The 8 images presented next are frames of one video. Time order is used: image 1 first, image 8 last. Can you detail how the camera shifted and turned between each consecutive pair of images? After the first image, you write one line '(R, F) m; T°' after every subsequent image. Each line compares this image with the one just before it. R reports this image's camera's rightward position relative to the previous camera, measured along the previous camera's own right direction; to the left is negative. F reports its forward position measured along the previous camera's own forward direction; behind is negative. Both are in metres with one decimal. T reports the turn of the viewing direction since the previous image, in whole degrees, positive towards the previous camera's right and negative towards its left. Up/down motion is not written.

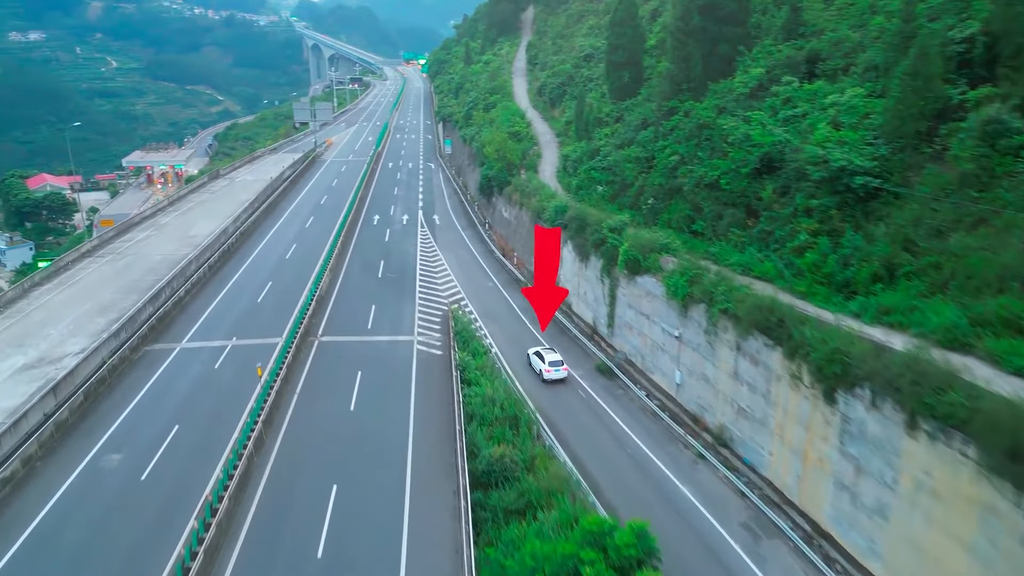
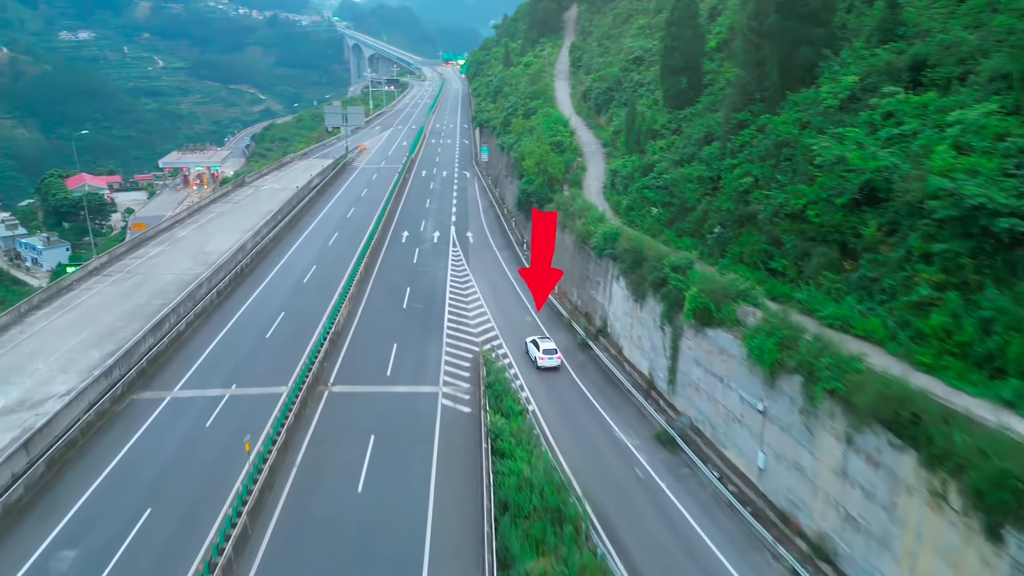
(-0.2, +3.4) m; -3°
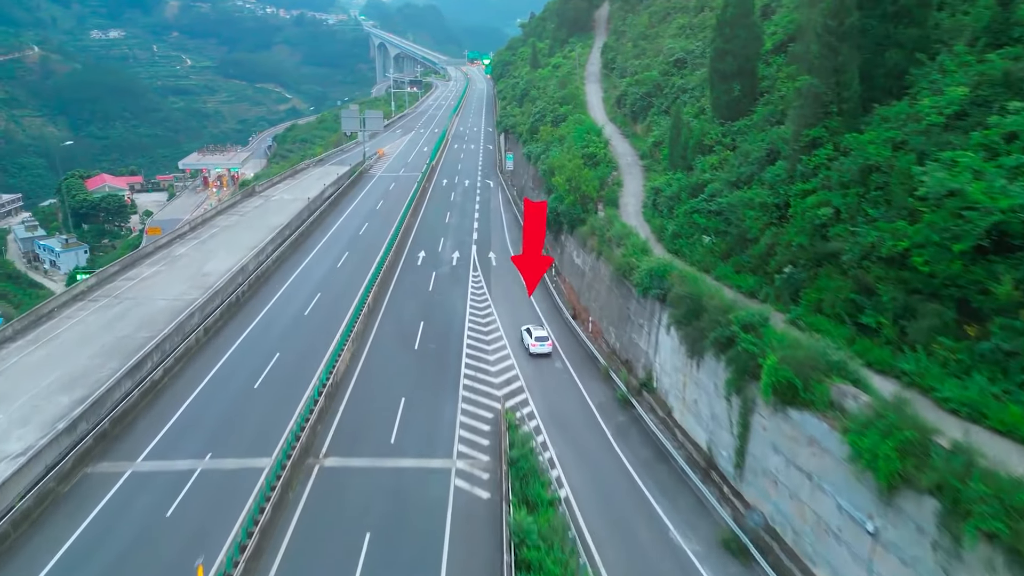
(-0.2, +3.5) m; -2°
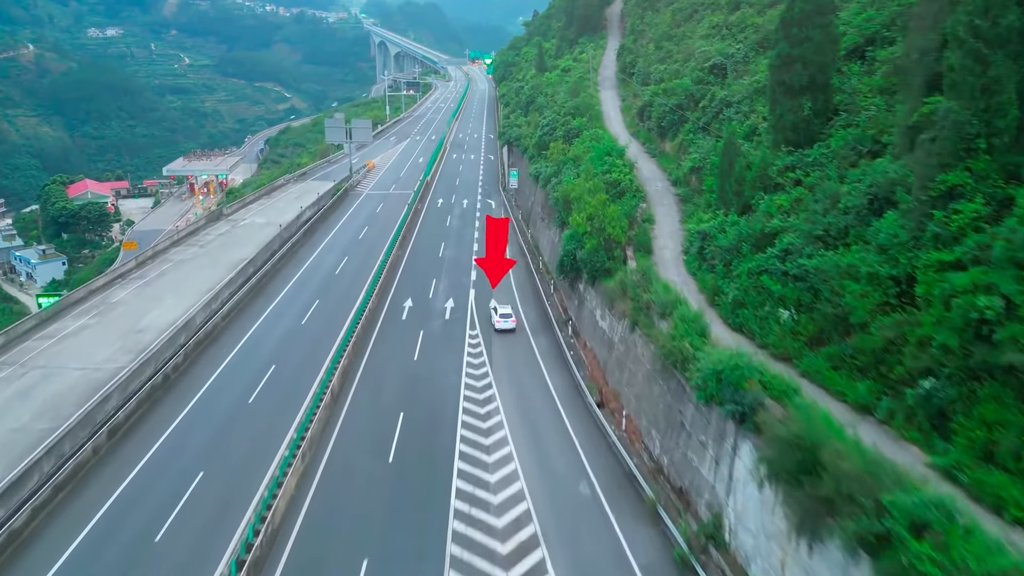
(-0.2, +5.9) m; 0°
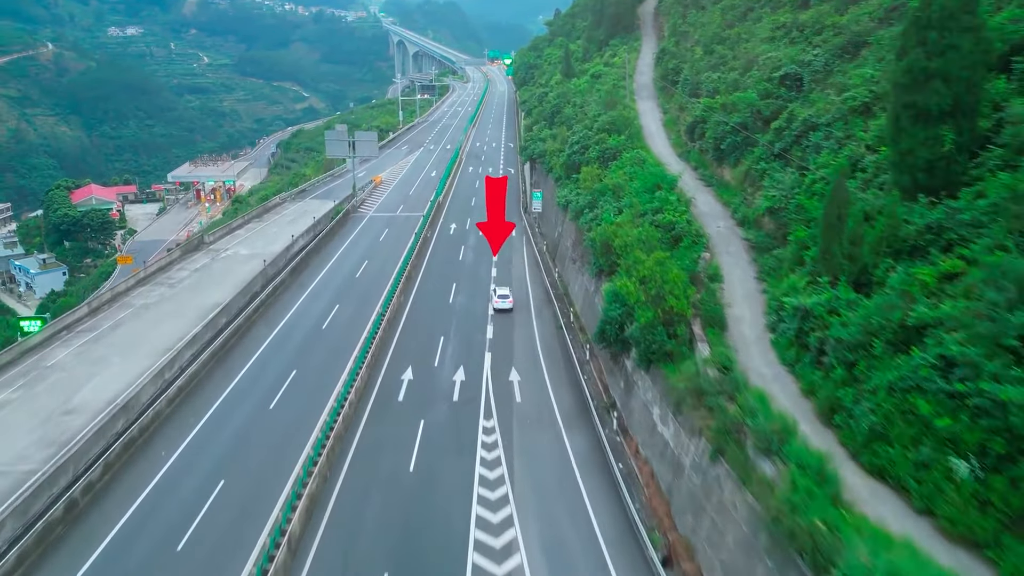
(-0.3, +5.6) m; -1°
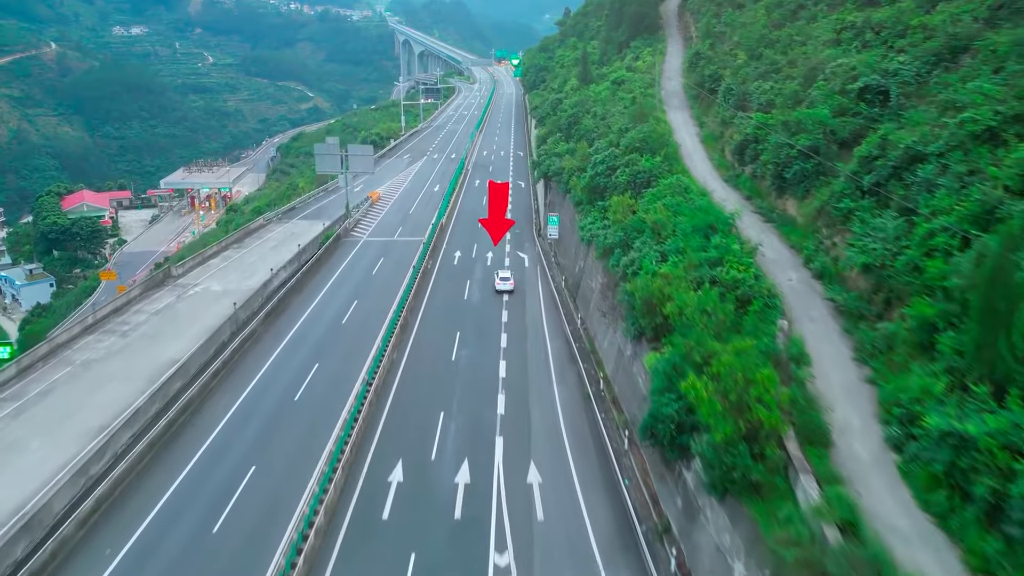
(-0.3, +4.8) m; 0°
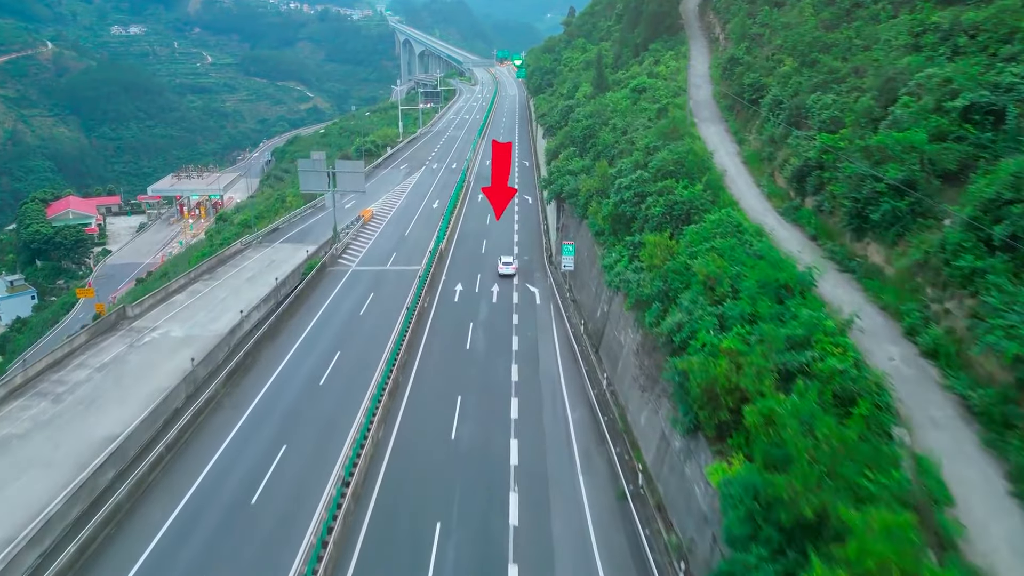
(-0.3, +4.3) m; 0°
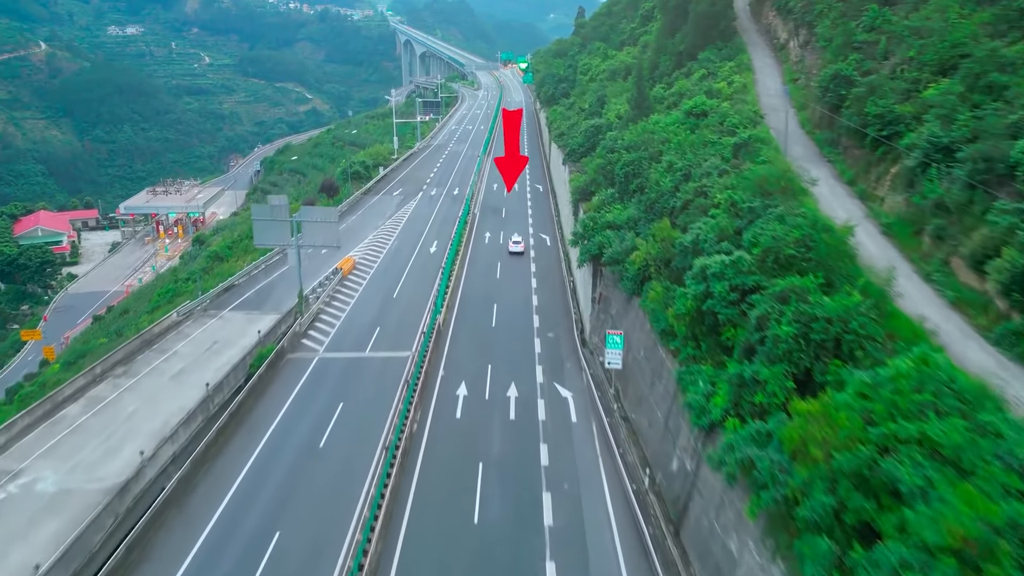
(-0.7, +8.3) m; 0°
